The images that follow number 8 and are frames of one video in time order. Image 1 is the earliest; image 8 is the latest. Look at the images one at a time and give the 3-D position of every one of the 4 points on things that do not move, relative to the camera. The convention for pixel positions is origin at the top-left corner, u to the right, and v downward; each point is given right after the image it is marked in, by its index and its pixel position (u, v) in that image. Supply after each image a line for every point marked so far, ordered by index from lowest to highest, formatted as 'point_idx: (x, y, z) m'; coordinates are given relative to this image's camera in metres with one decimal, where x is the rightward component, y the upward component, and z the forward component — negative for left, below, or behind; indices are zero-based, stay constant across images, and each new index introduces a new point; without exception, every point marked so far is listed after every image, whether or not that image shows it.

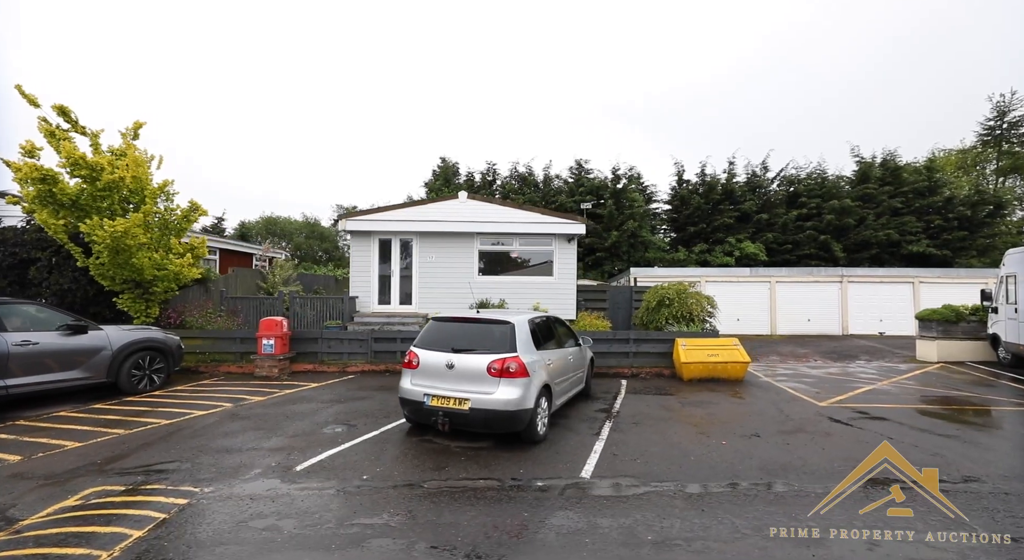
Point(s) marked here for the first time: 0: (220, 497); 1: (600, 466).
0: (-2.5, -1.8, +4.1) m
1: (+0.8, -1.9, +5.0) m
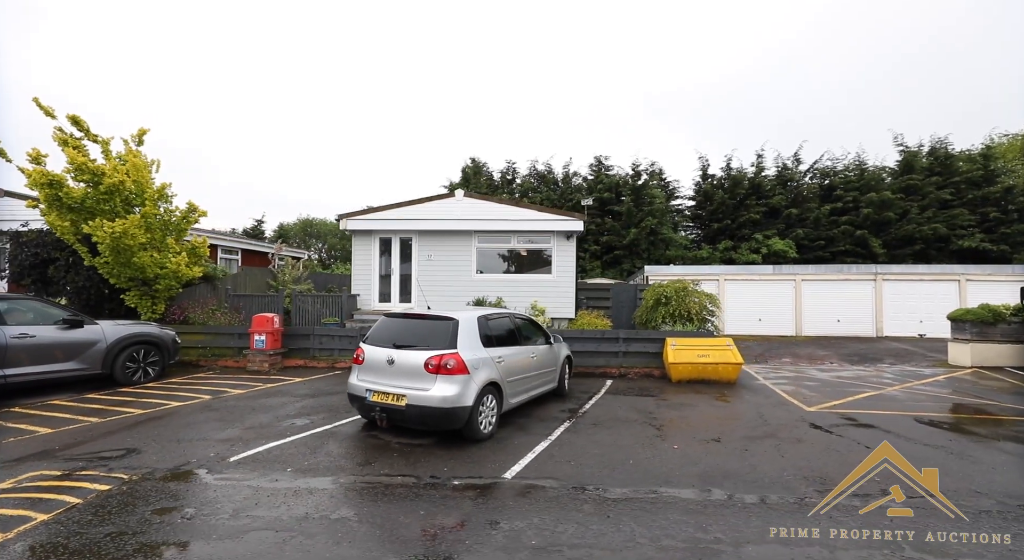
0: (-3.2, -1.8, +4.3) m
1: (+0.1, -1.8, +4.9) m
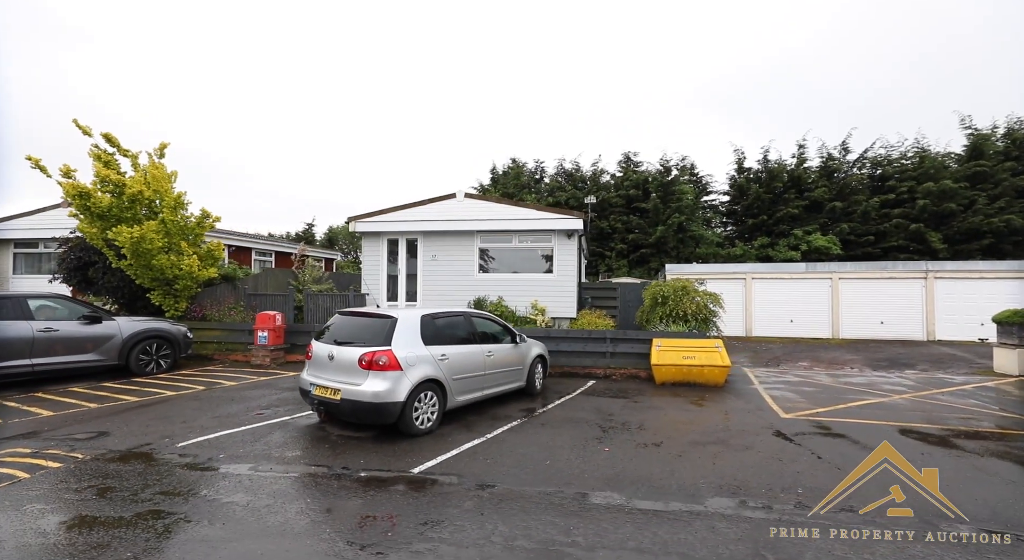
0: (-4.1, -1.8, +4.8) m
1: (-0.8, -1.9, +5.1) m
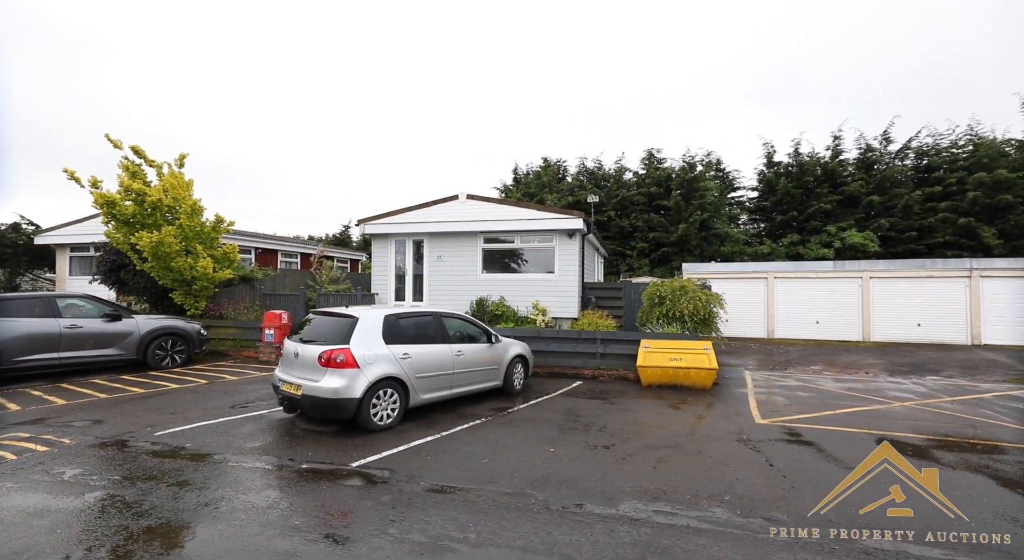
0: (-4.8, -1.8, +5.4) m
1: (-1.4, -1.9, +5.3) m
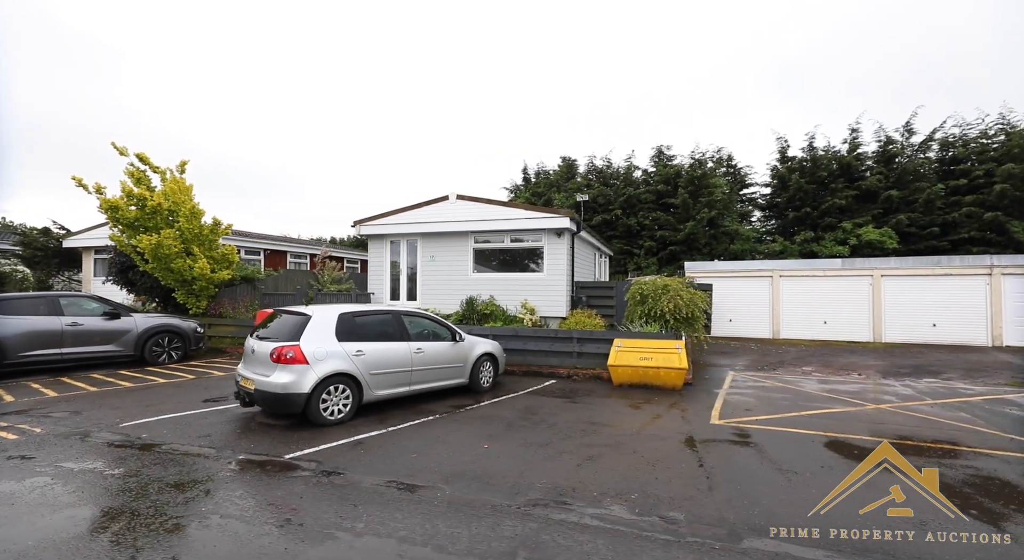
0: (-5.5, -1.8, +5.8) m
1: (-2.2, -1.9, +5.5) m
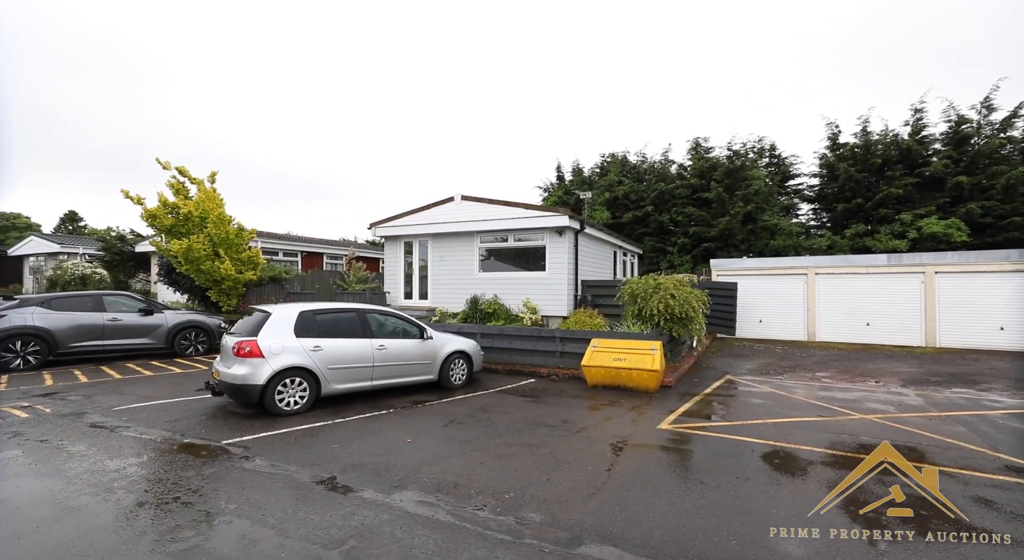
0: (-6.3, -1.8, +6.7) m
1: (-3.1, -1.9, +5.9) m
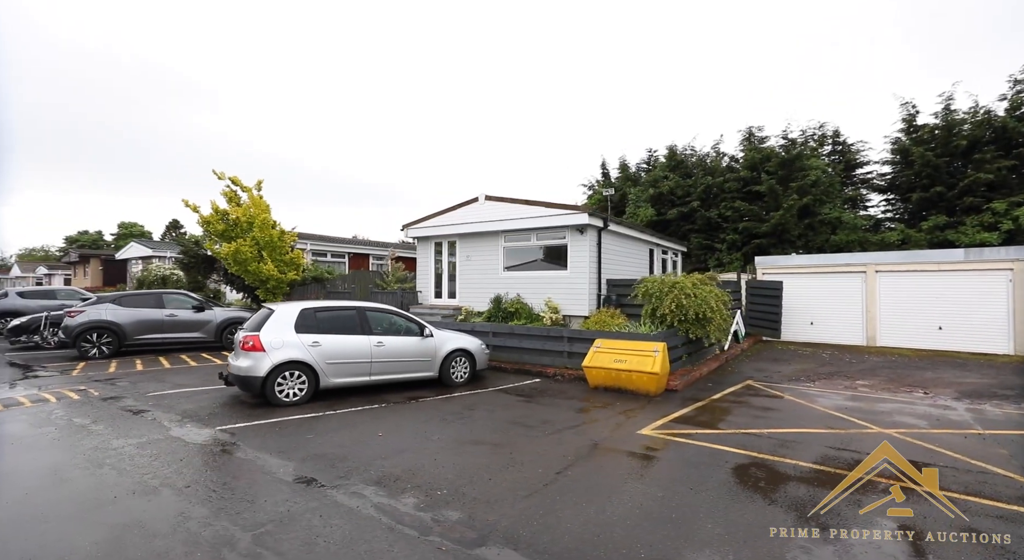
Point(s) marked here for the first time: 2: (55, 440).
0: (-6.5, -1.8, +7.7) m
1: (-3.4, -1.9, +6.4) m
2: (-5.4, -1.9, +5.9) m
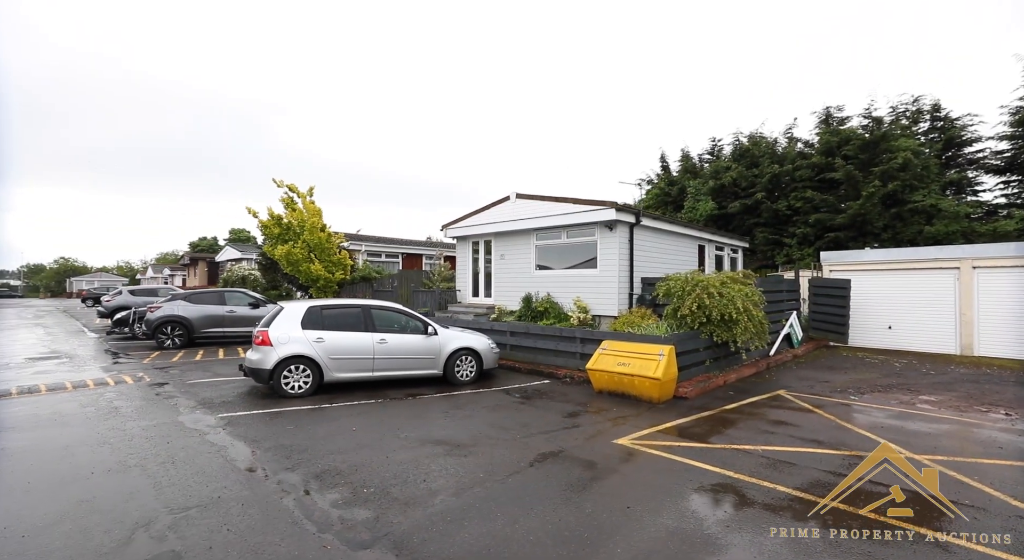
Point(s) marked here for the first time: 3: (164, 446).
0: (-6.5, -1.8, +8.6) m
1: (-3.7, -1.8, +6.8) m
2: (-5.7, -1.8, +6.7) m
3: (-3.9, -1.9, +5.6) m
